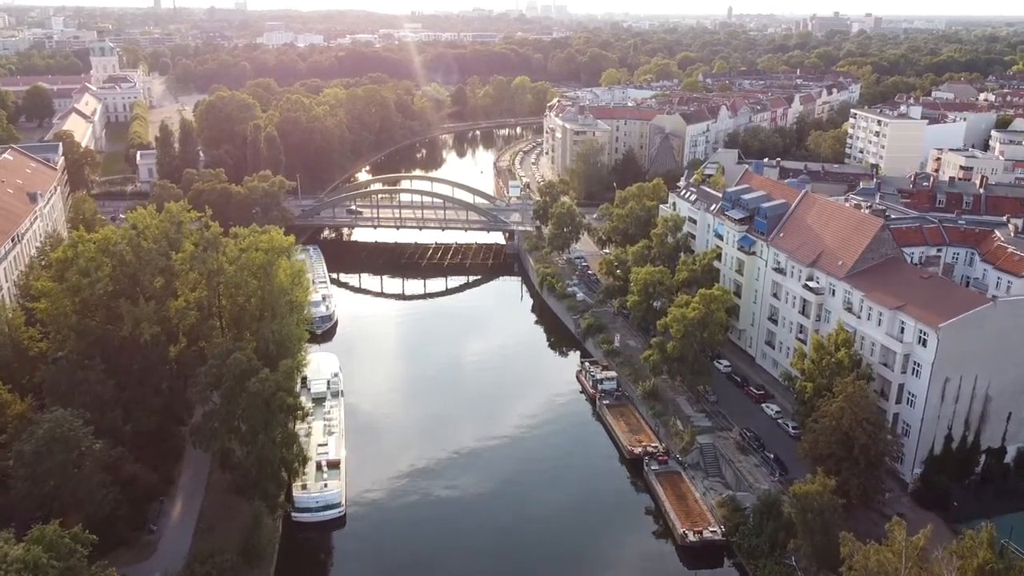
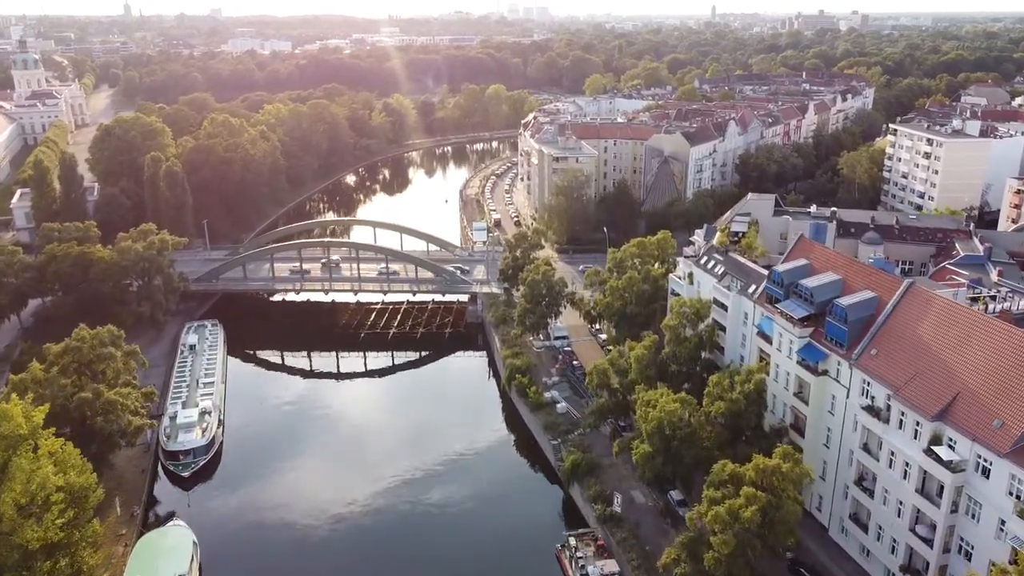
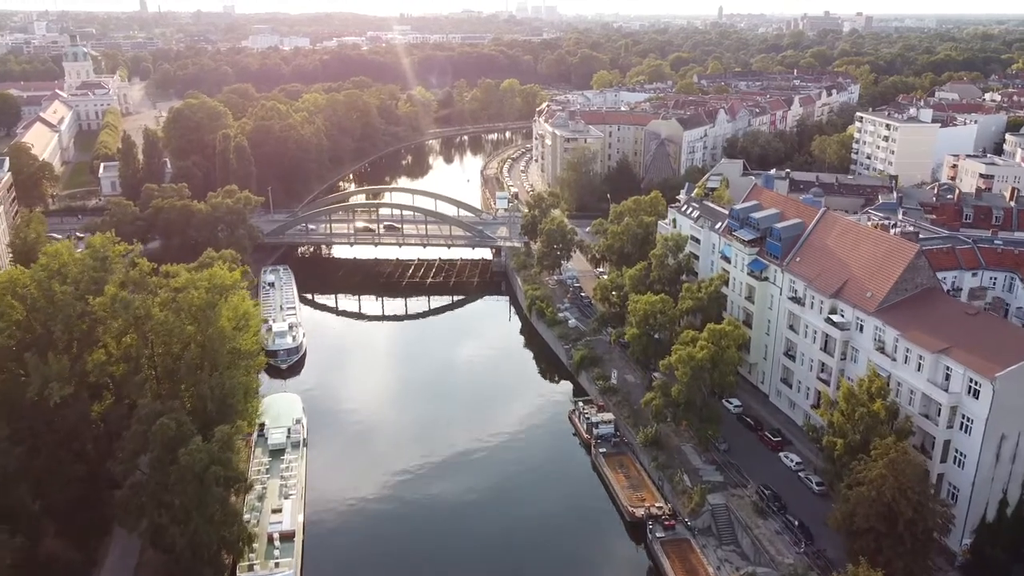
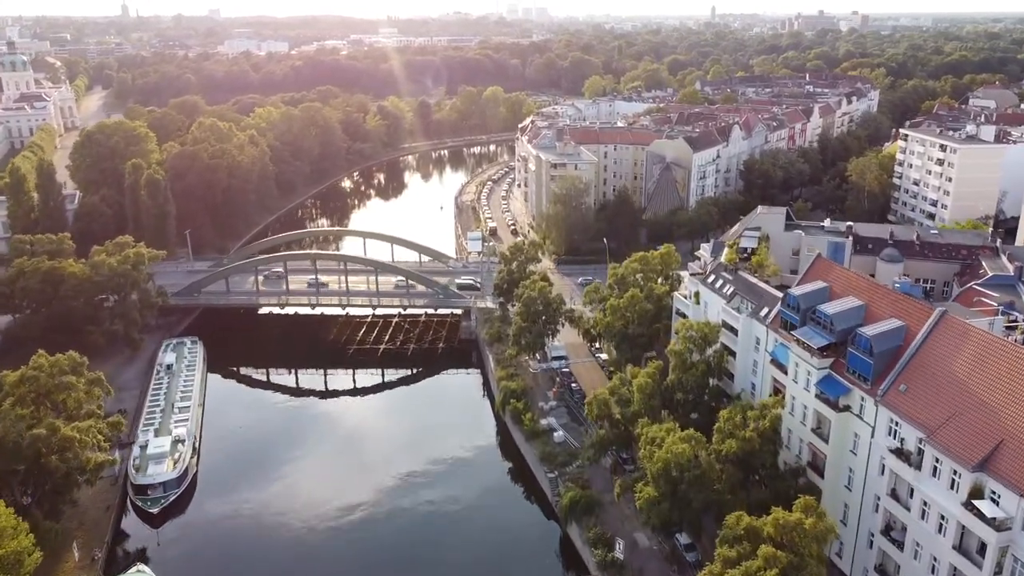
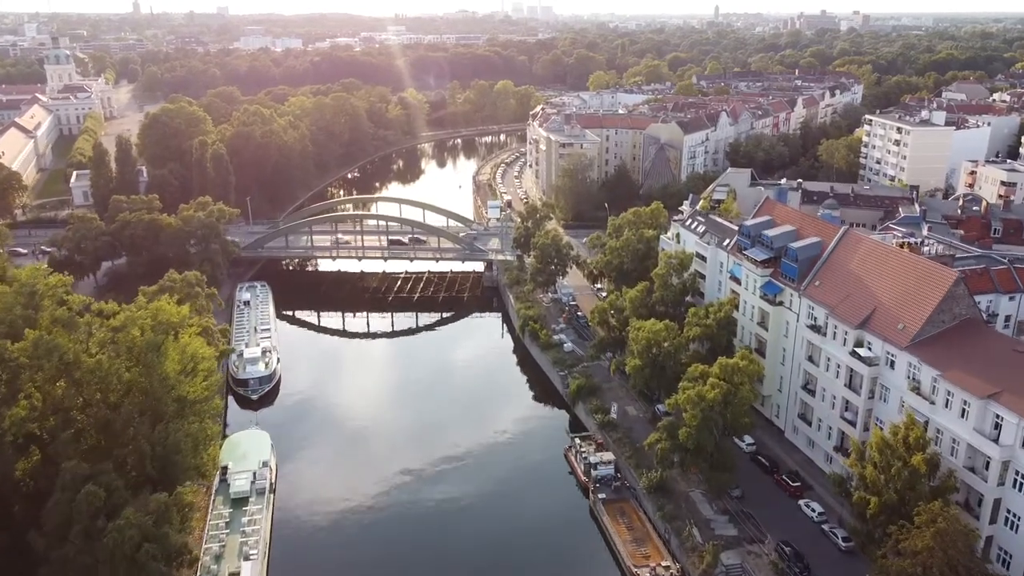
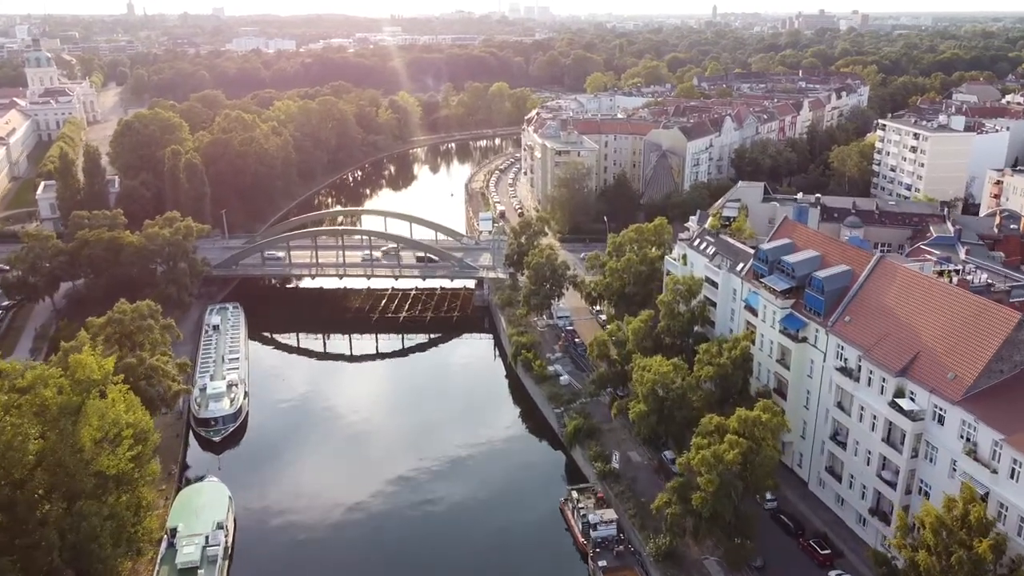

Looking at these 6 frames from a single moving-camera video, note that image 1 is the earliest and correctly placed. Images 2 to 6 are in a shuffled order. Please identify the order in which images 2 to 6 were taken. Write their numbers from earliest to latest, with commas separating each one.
3, 5, 6, 2, 4
